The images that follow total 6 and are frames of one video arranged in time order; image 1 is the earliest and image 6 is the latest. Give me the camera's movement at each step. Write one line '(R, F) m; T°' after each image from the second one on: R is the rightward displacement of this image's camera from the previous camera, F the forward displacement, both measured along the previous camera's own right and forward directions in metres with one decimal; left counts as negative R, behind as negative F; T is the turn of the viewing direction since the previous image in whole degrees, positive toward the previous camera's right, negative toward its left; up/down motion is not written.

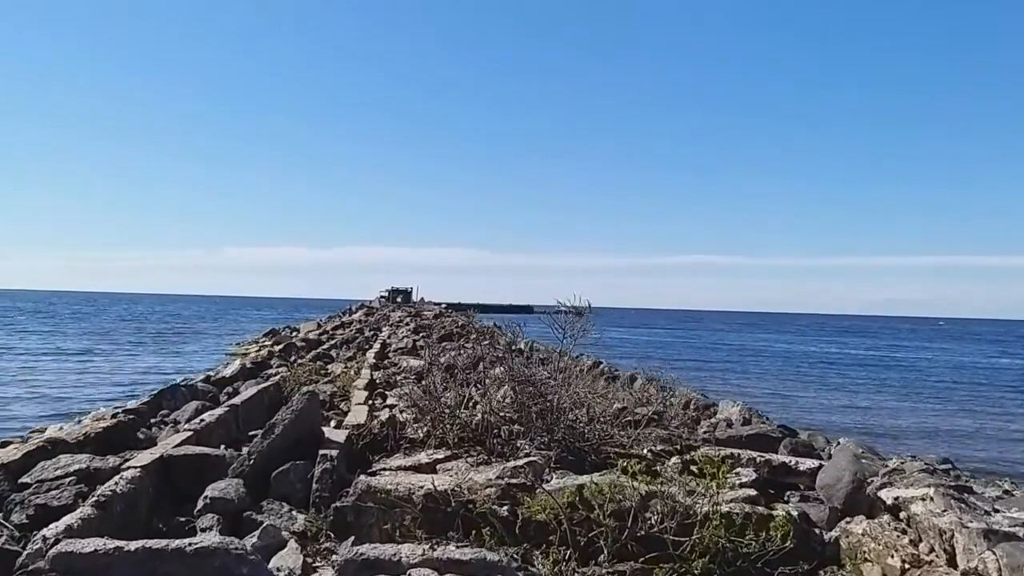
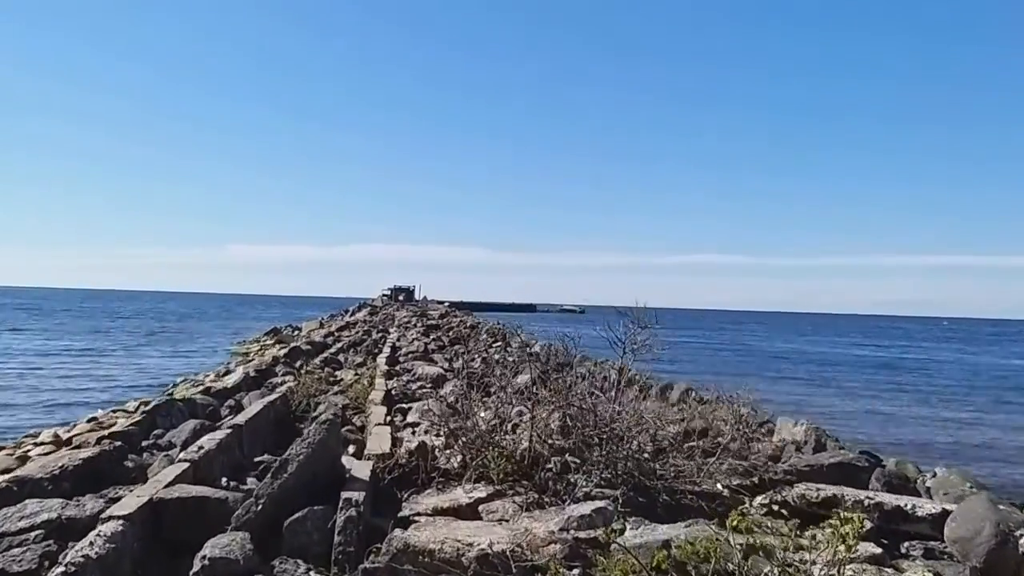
(-0.3, +0.9) m; 0°
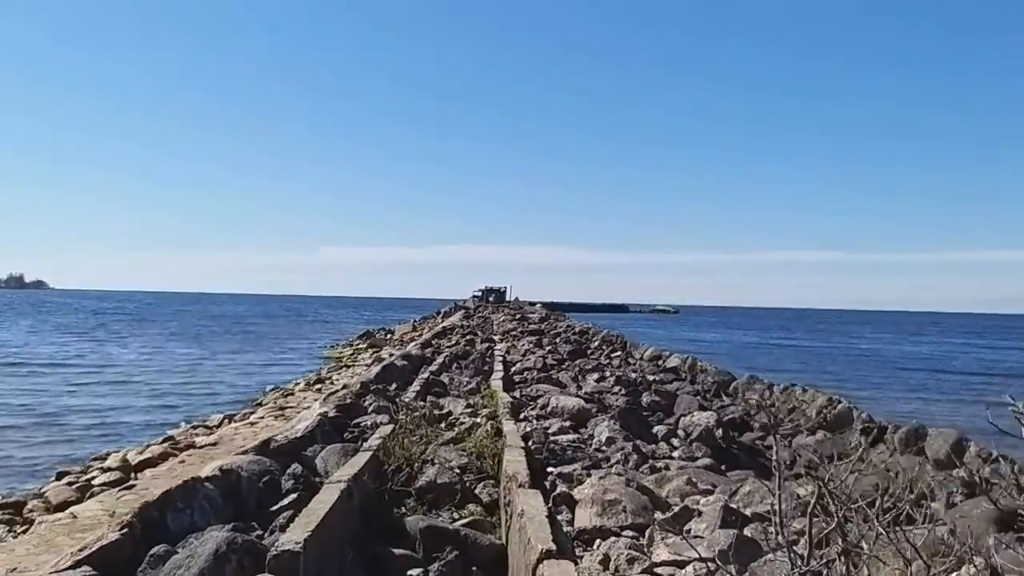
(-0.8, +3.2) m; -6°
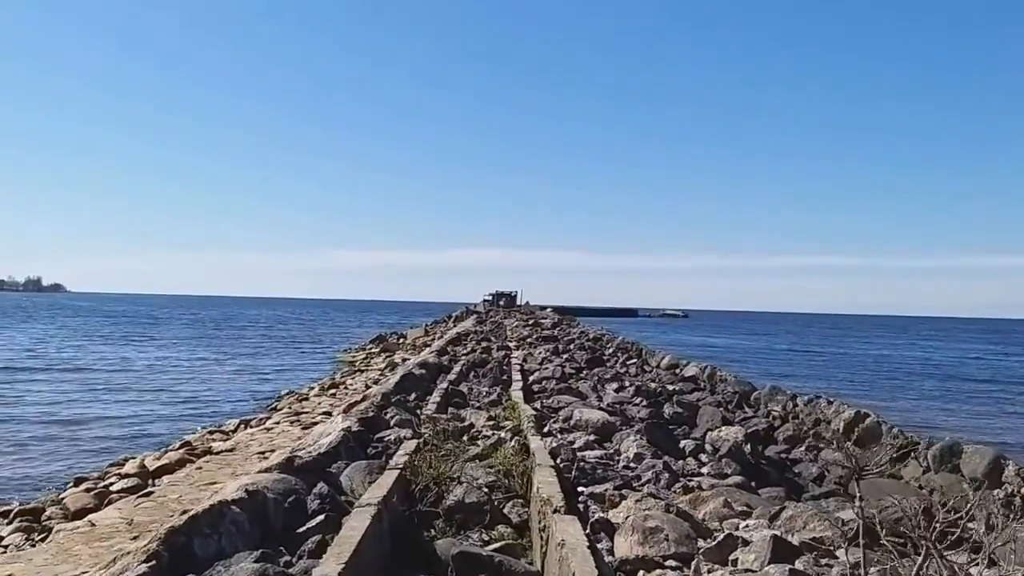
(-0.1, +0.2) m; -1°
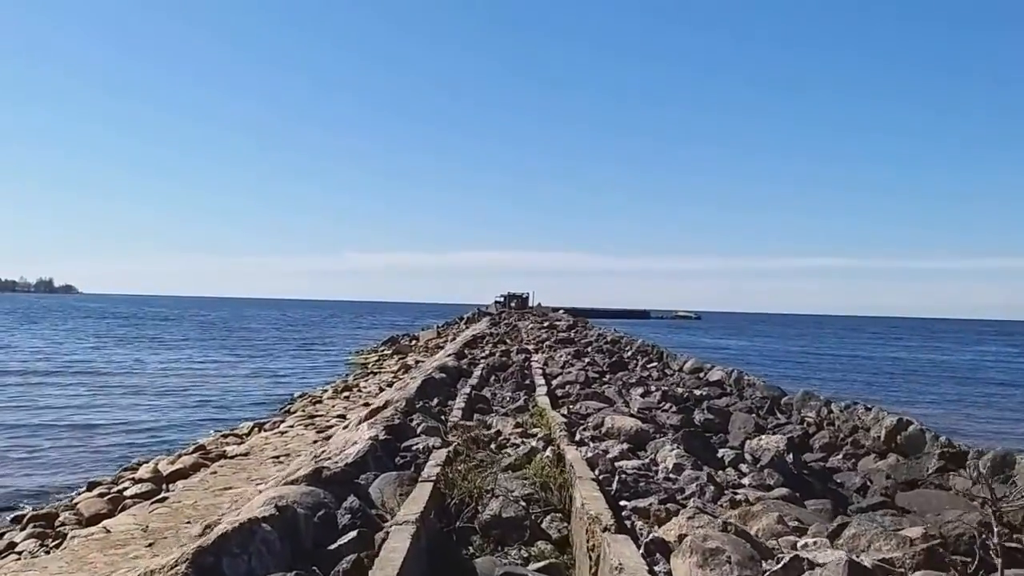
(-0.2, +0.3) m; -1°
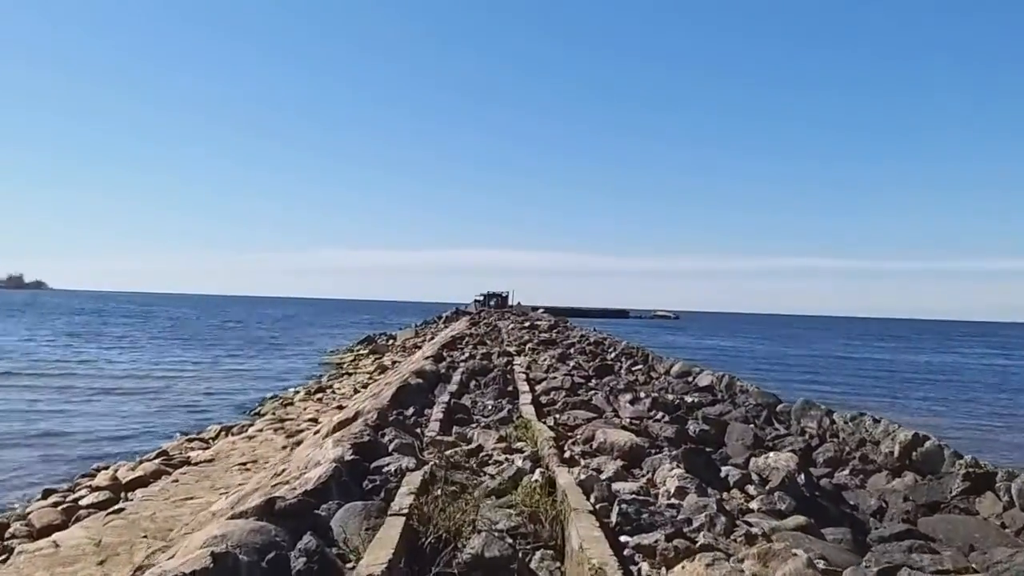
(0.0, +0.8) m; +1°
